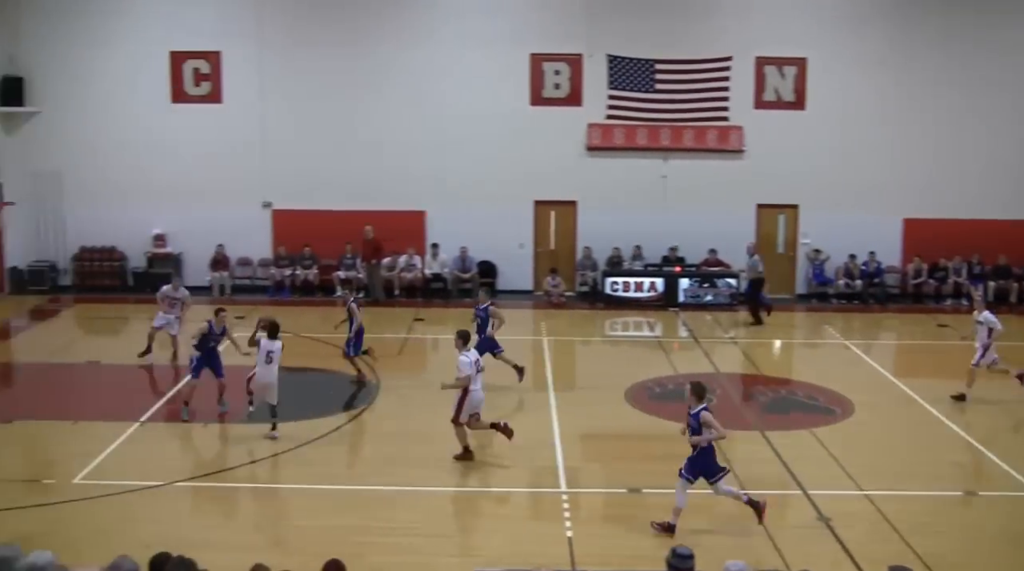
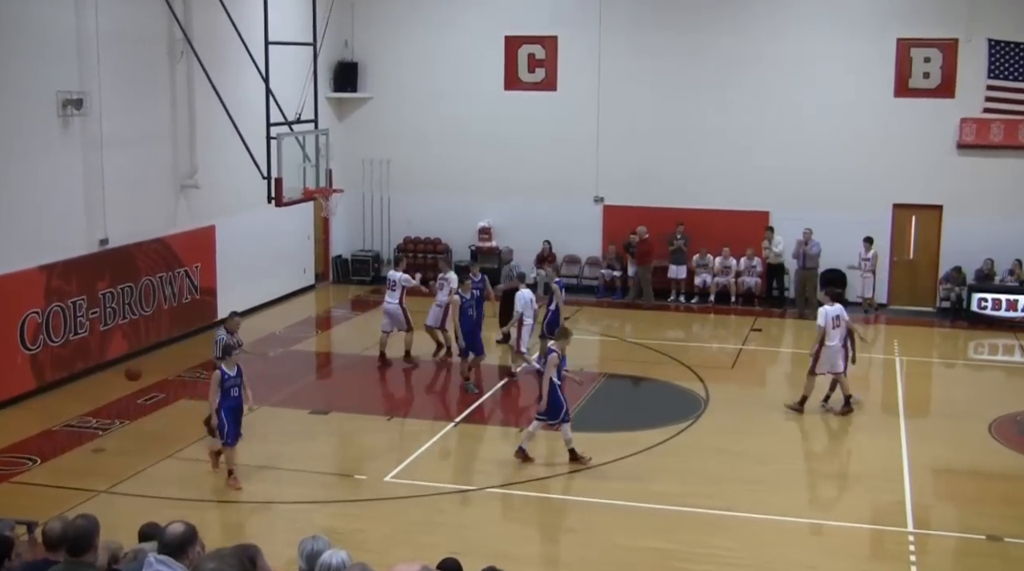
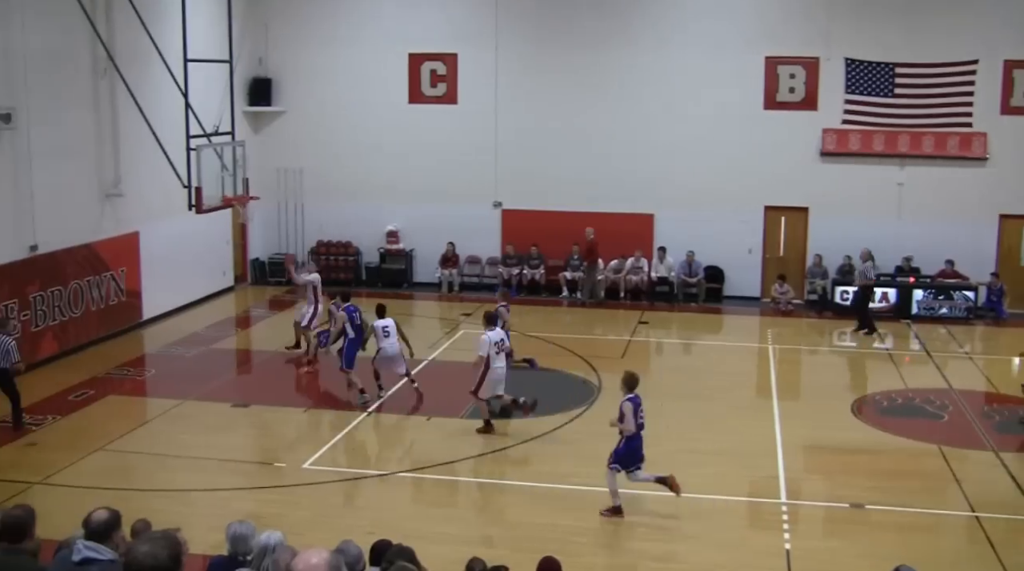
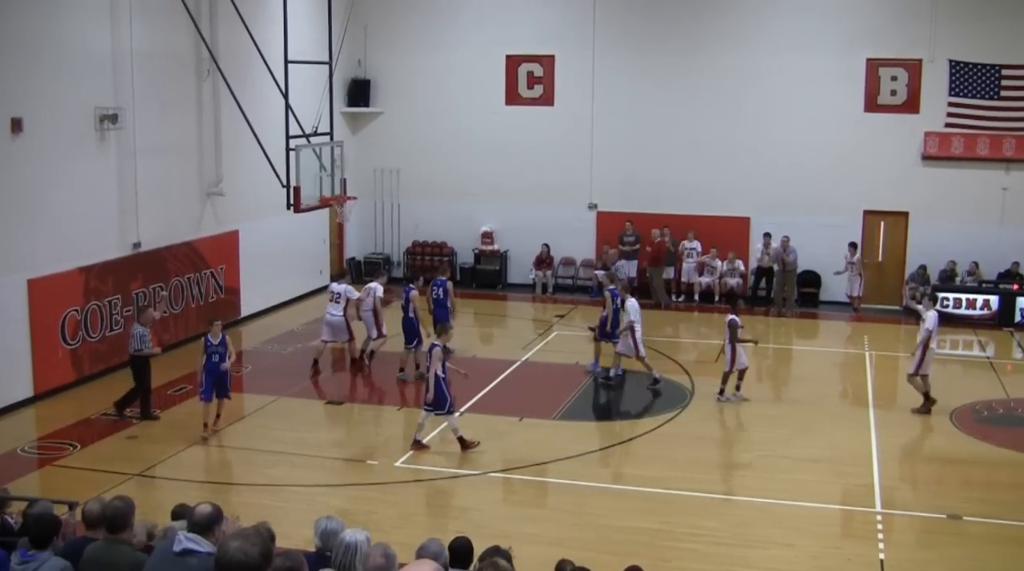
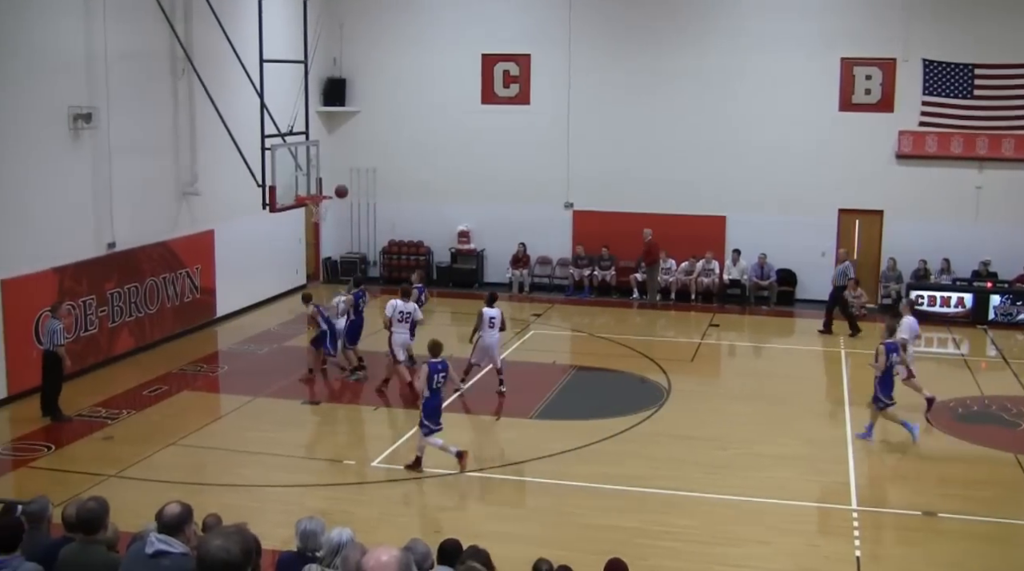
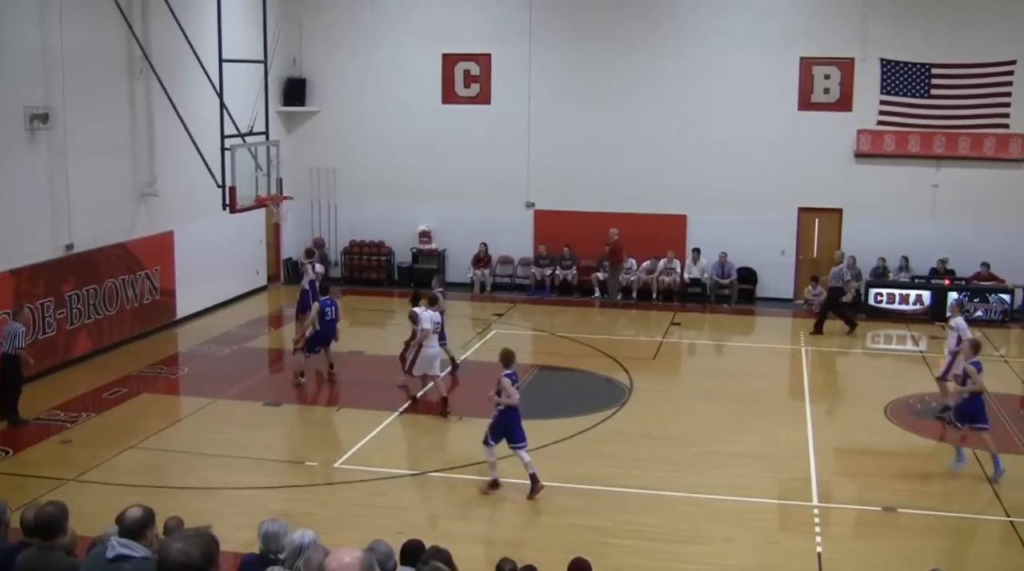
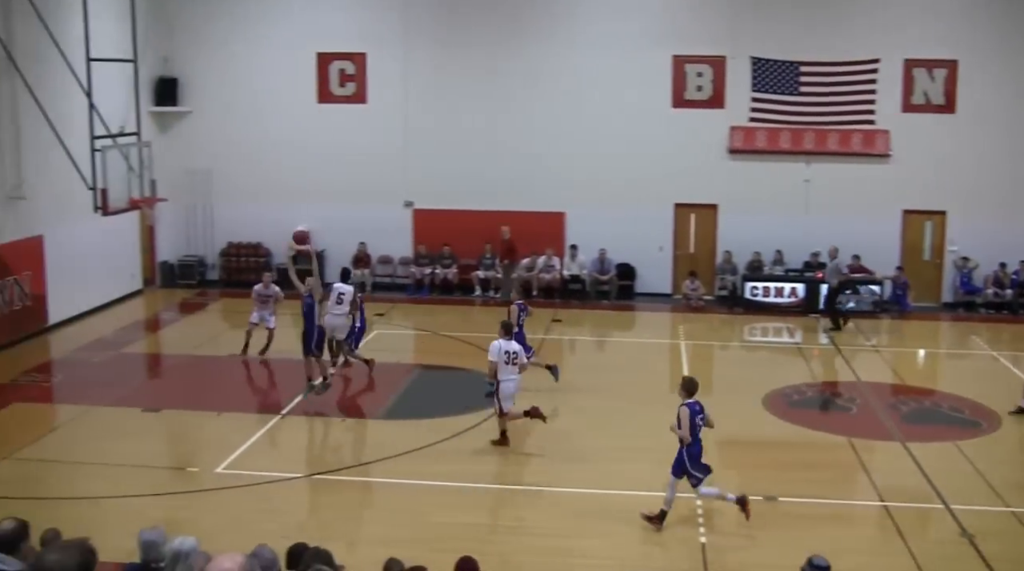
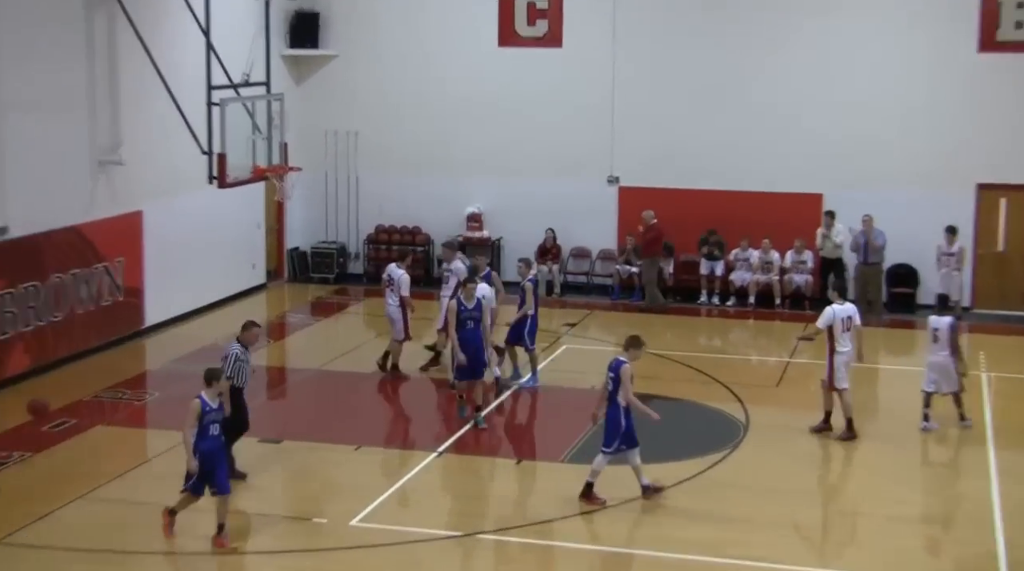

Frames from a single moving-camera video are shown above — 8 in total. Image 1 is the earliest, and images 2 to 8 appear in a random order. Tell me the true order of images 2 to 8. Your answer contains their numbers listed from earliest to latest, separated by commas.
7, 3, 6, 5, 4, 2, 8
